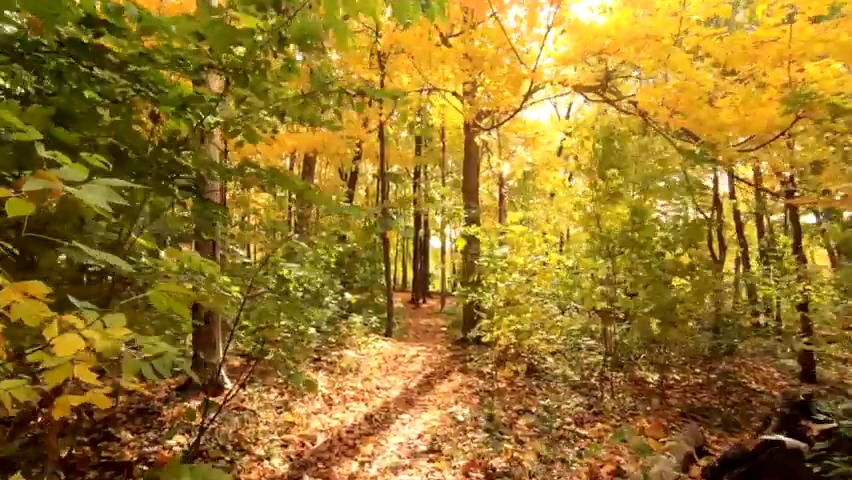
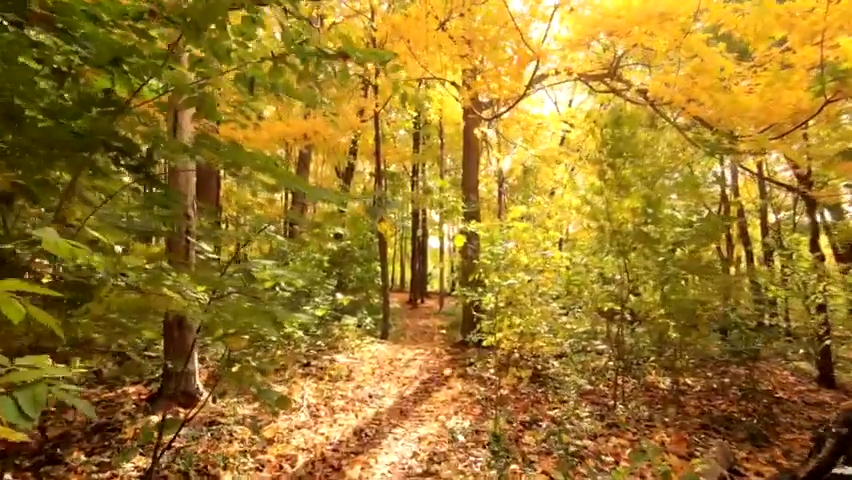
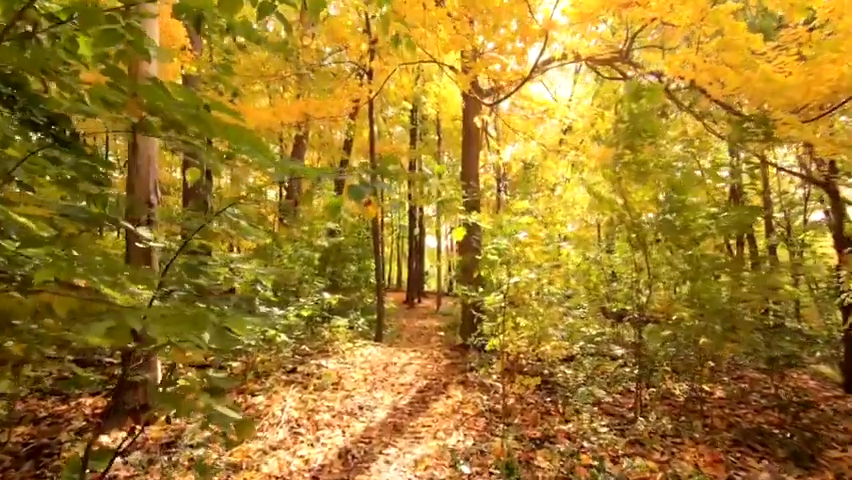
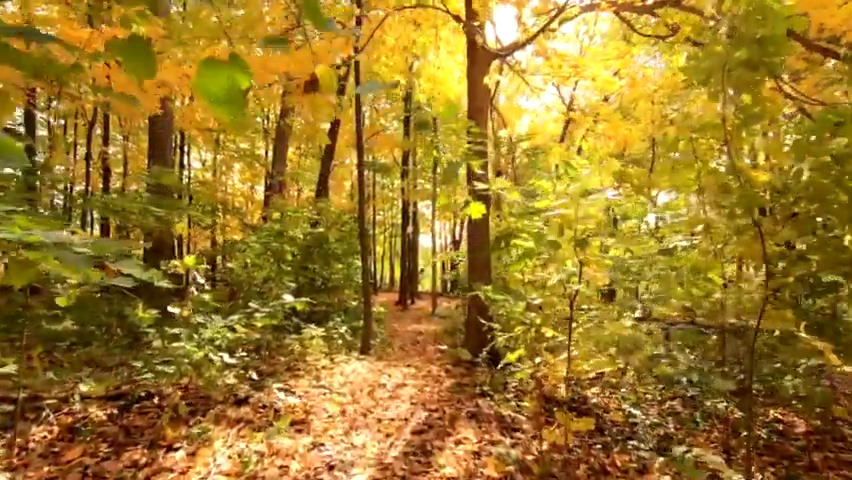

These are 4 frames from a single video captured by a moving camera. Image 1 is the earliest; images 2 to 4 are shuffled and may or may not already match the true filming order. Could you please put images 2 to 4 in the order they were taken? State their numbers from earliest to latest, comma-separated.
2, 3, 4
